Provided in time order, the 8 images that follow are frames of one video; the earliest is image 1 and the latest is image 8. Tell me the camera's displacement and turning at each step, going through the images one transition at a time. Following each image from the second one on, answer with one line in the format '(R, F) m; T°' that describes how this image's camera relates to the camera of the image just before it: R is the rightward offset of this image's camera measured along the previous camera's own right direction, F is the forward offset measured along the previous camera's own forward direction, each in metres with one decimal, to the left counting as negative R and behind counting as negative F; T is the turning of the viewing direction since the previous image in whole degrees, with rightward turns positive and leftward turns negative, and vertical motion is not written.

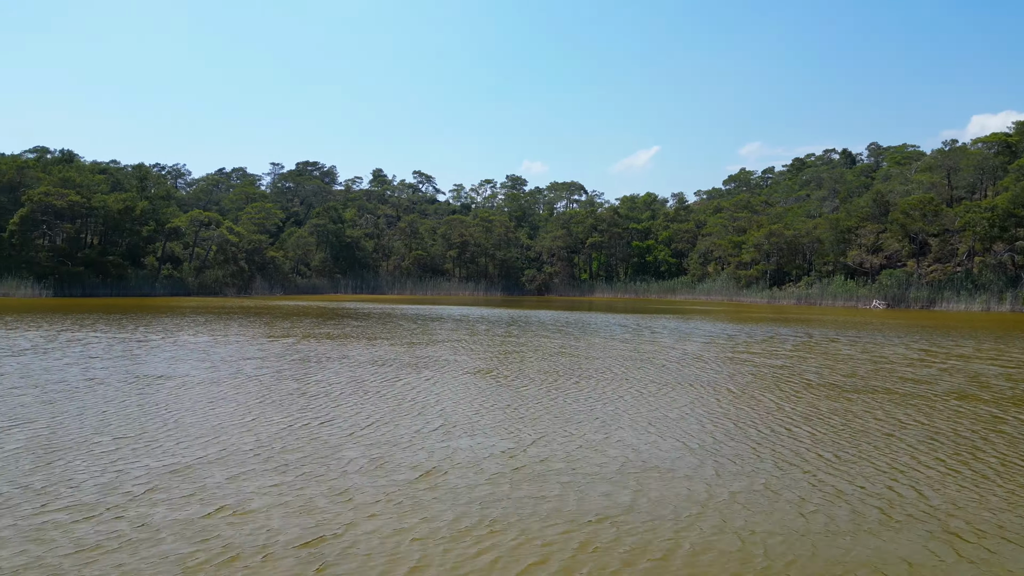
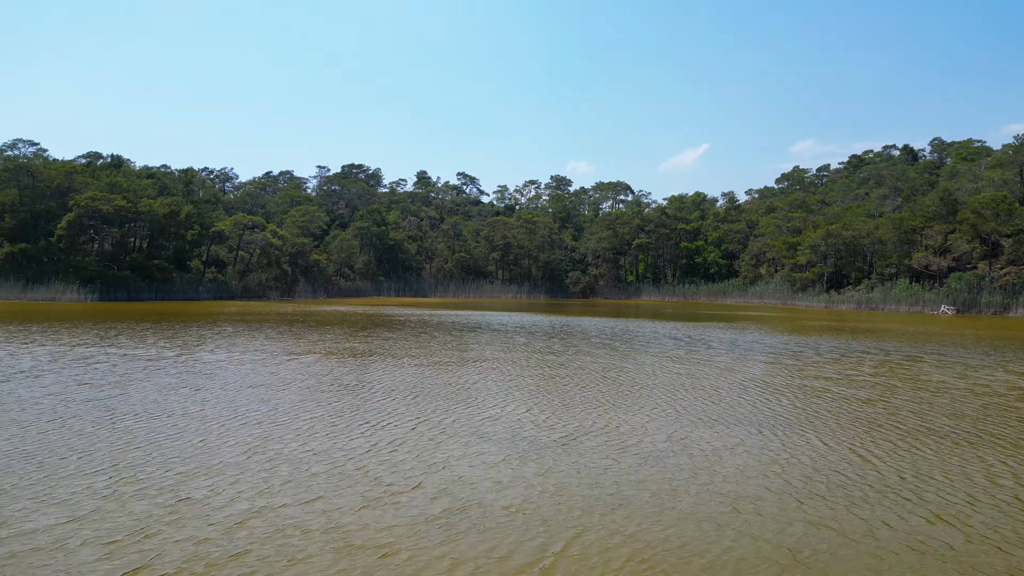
(+0.1, +0.9) m; -4°
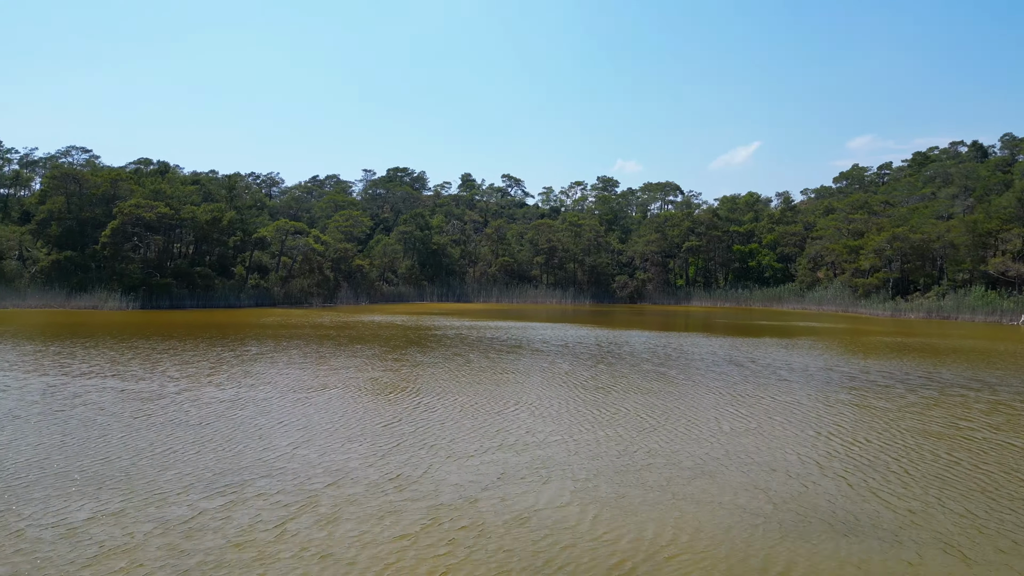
(0.0, +1.1) m; -4°
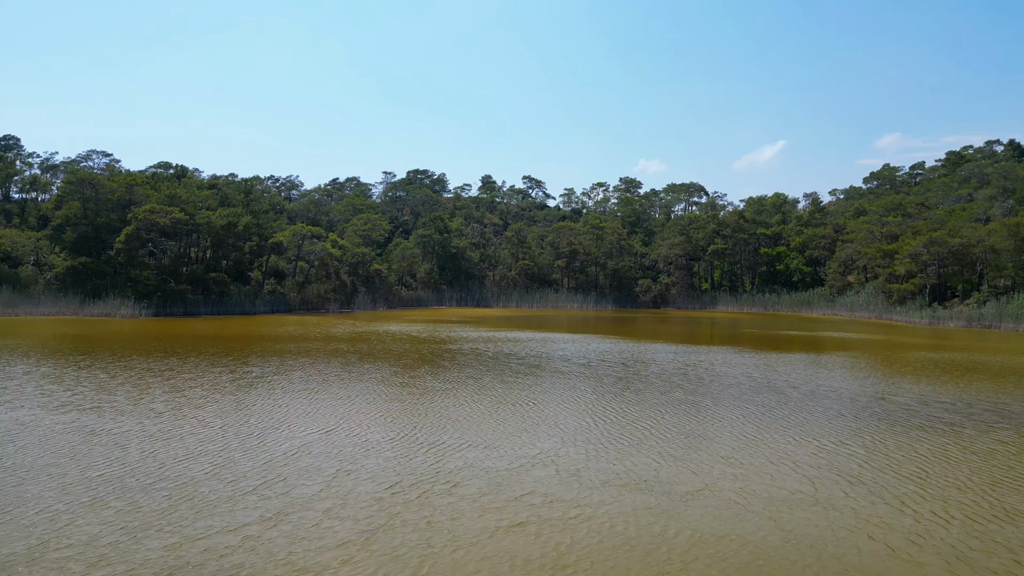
(0.0, +0.9) m; -2°
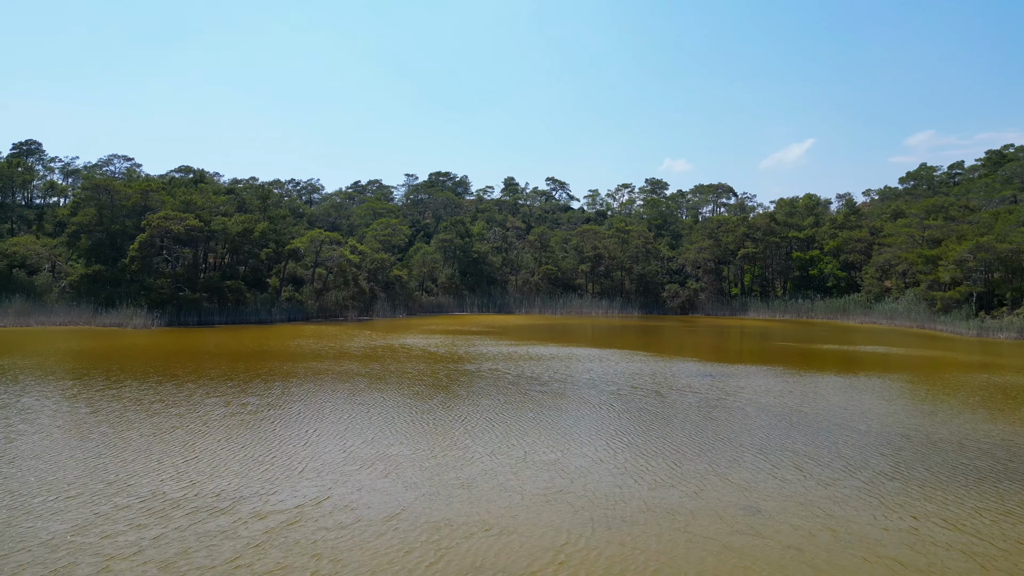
(0.0, +1.2) m; -2°
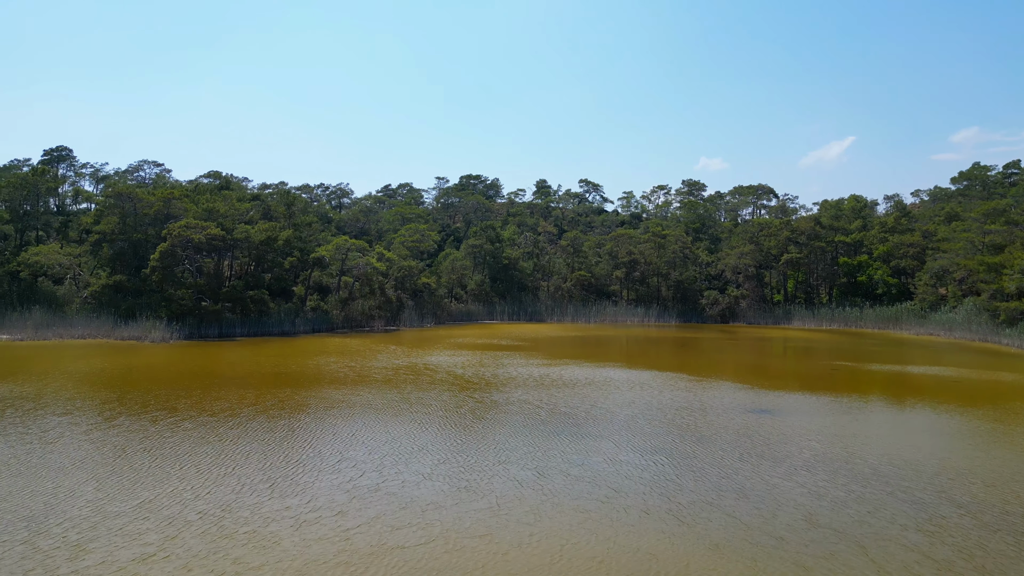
(0.0, +1.5) m; -3°
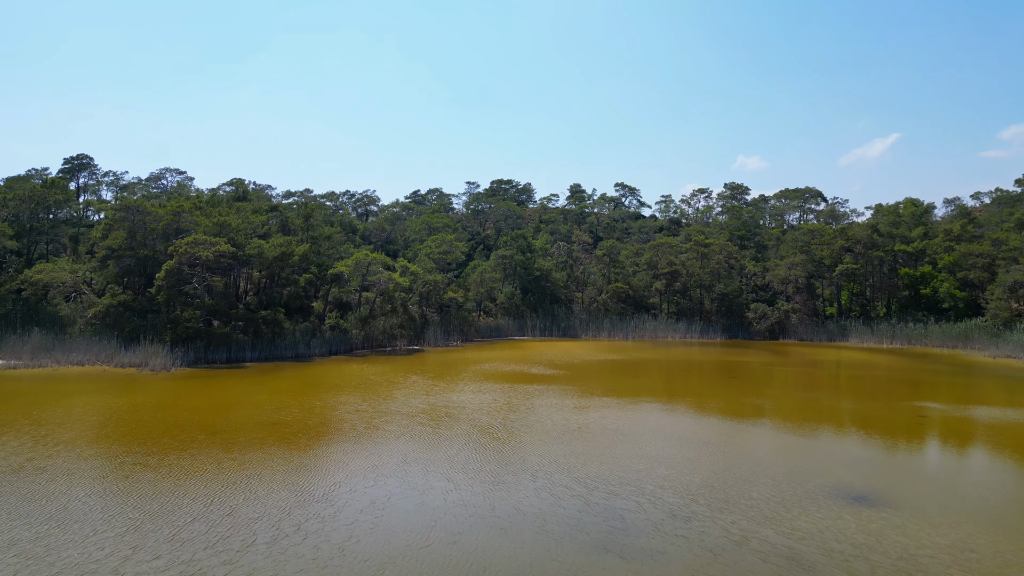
(0.0, +2.6) m; -3°
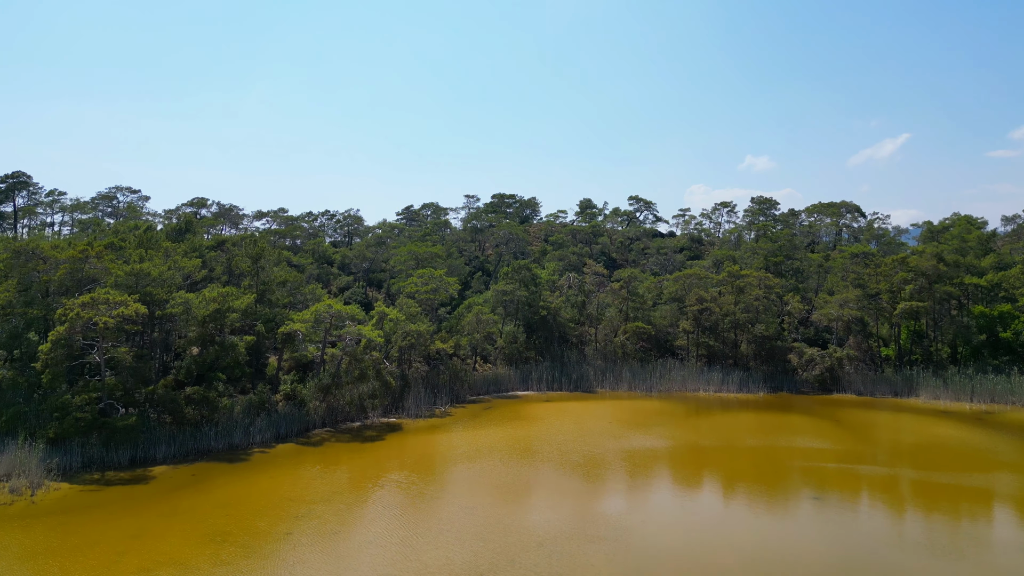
(+0.2, +6.5) m; 0°
